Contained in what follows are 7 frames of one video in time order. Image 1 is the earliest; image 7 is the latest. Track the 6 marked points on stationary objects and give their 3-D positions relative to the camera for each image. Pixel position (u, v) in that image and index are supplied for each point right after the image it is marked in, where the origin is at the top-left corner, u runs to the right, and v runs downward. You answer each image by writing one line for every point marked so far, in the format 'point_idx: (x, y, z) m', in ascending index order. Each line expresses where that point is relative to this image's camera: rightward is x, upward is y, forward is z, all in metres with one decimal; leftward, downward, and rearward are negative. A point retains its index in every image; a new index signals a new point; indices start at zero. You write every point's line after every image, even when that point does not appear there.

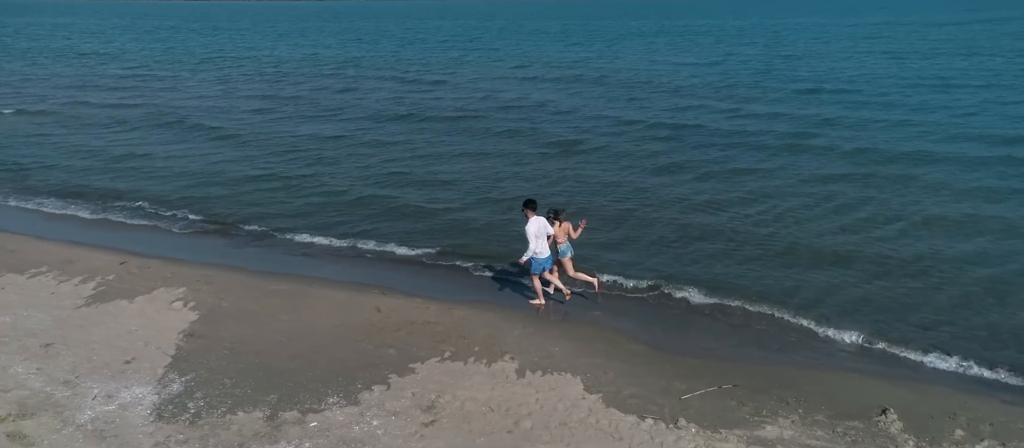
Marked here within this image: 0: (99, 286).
0: (-6.3, -0.9, +9.2) m
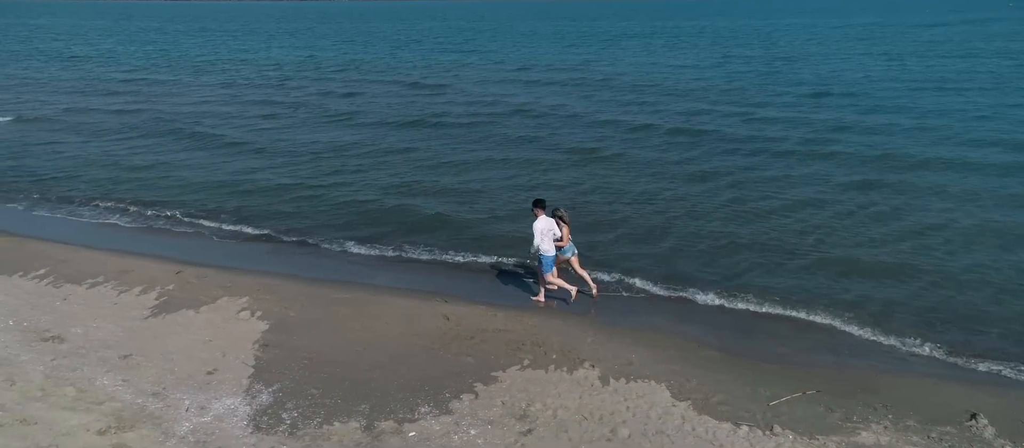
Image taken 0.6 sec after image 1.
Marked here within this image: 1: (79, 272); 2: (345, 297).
0: (-5.4, -1.1, +9.2) m
1: (-7.2, -0.8, +10.1) m
2: (-2.6, -1.1, +9.2) m
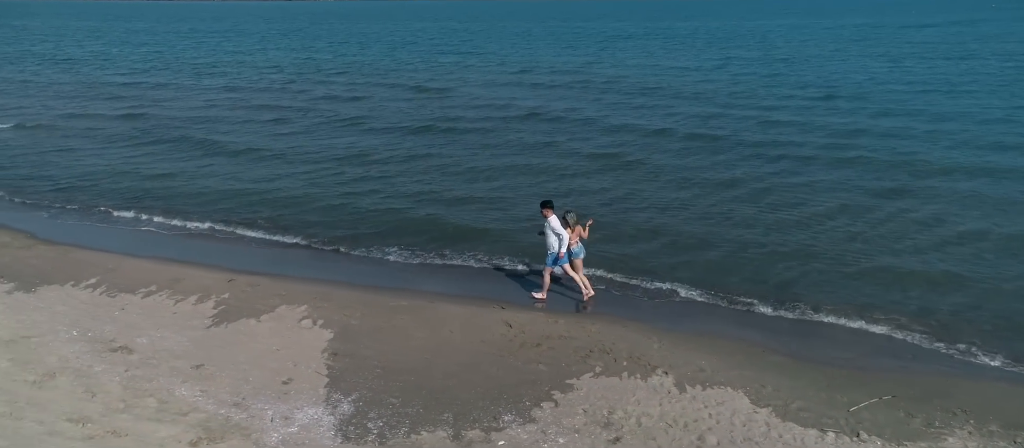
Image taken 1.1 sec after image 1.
0: (-4.5, -1.2, +9.2) m
1: (-6.4, -0.9, +10.1) m
2: (-1.7, -1.2, +9.3) m
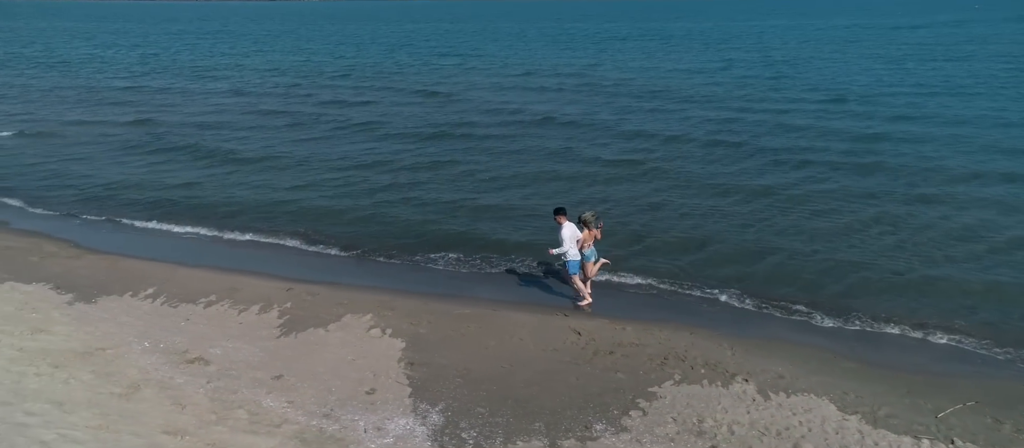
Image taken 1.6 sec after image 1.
0: (-3.5, -1.4, +9.3) m
1: (-5.4, -1.1, +10.1) m
2: (-0.7, -1.4, +9.3) m
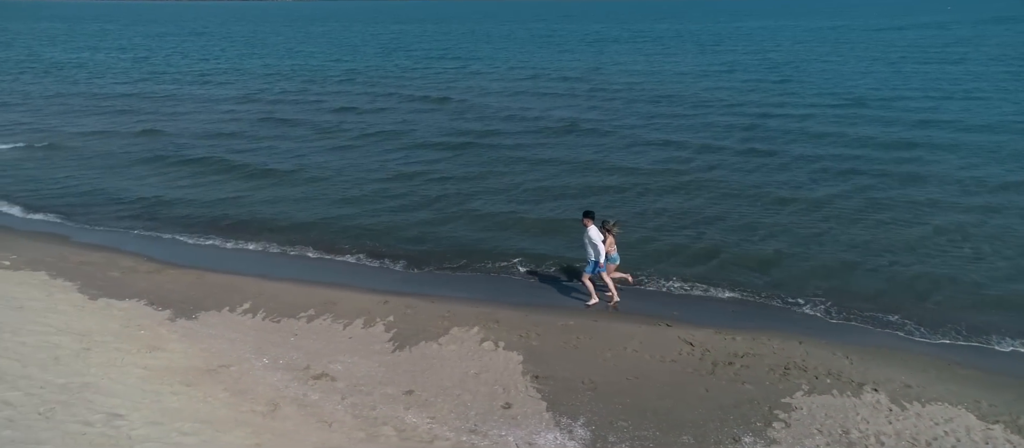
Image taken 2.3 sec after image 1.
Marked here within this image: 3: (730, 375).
0: (-1.9, -1.6, +9.3) m
1: (-3.8, -1.3, +10.1) m
2: (+0.9, -1.6, +9.4) m
3: (+2.8, -2.0, +7.9) m
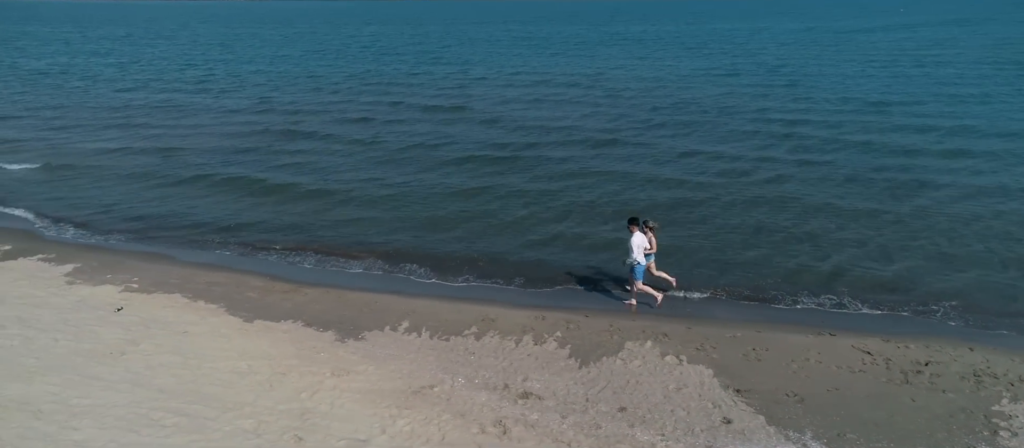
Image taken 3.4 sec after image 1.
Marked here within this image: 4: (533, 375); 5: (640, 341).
0: (+0.8, -1.9, +9.4) m
1: (-1.2, -1.6, +10.1) m
2: (+3.6, -1.8, +9.5) m
3: (+5.5, -2.2, +8.1) m
4: (+0.3, -2.1, +8.5) m
5: (+2.0, -1.8, +9.4) m
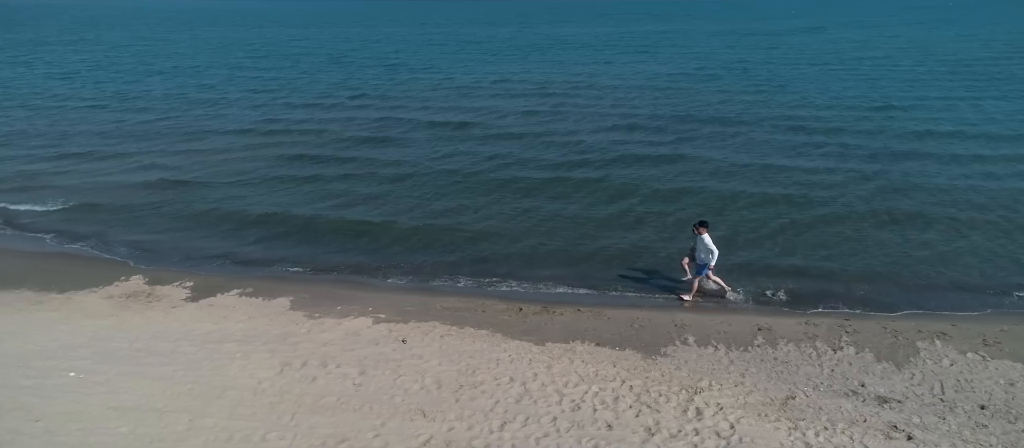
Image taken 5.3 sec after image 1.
0: (+5.6, -2.0, +9.8) m
1: (+3.6, -1.9, +10.4) m
2: (+8.4, -1.8, +10.2) m
3: (+10.5, -2.1, +9.0) m
4: (+5.2, -2.3, +9.0) m
5: (+6.8, -1.9, +10.0) m
